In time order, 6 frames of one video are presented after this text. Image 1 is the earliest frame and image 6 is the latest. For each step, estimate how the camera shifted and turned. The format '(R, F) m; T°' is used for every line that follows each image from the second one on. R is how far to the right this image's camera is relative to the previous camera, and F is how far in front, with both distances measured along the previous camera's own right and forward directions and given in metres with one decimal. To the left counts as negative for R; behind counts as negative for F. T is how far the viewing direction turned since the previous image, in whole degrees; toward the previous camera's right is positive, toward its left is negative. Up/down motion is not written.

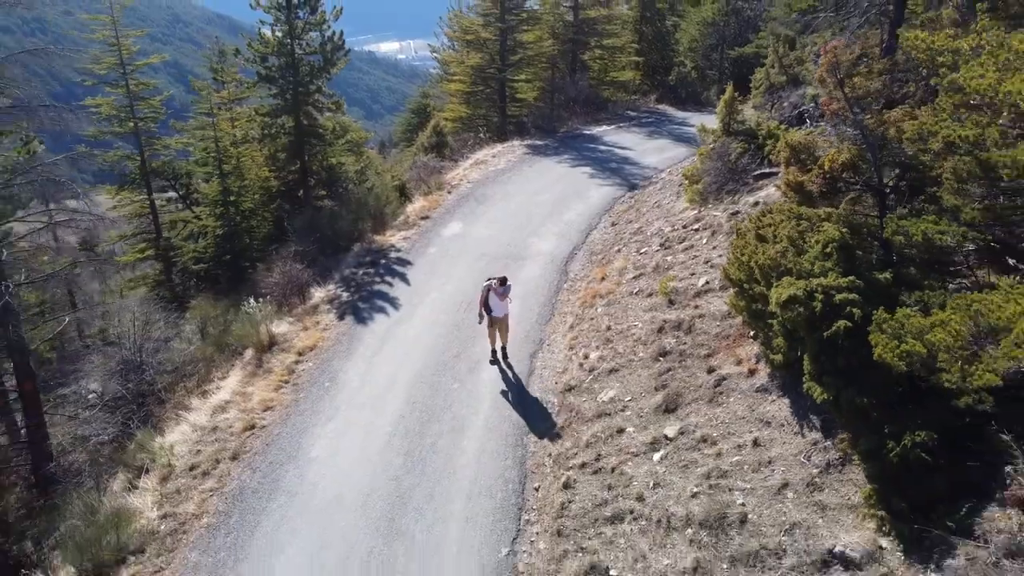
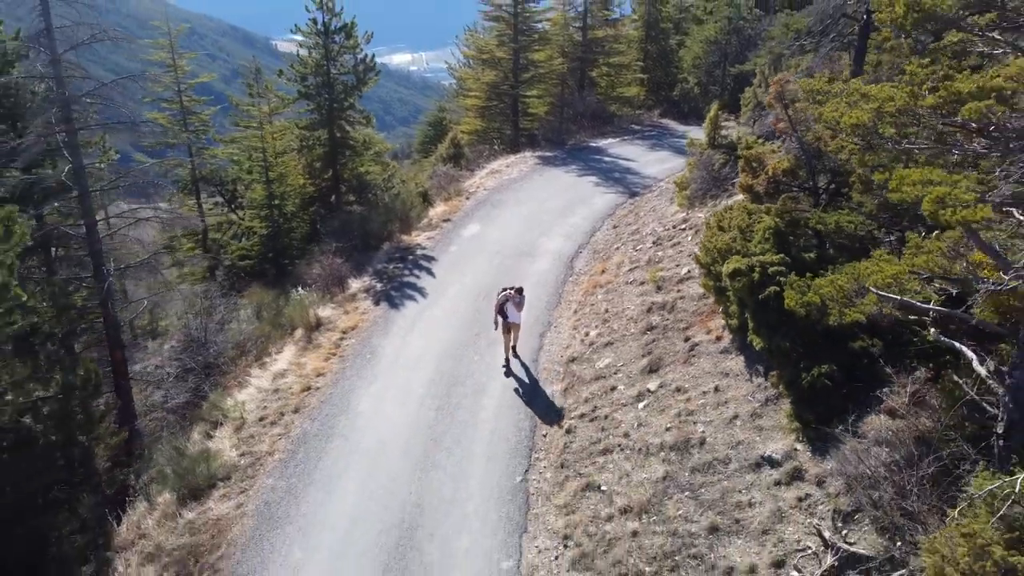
(0.0, -1.8) m; -1°
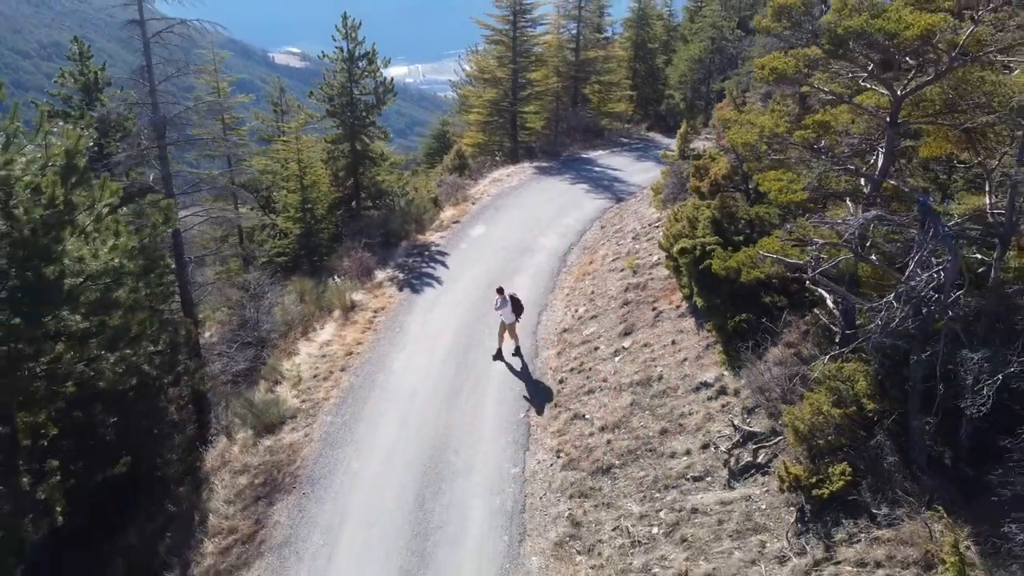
(-0.1, -2.6) m; 0°
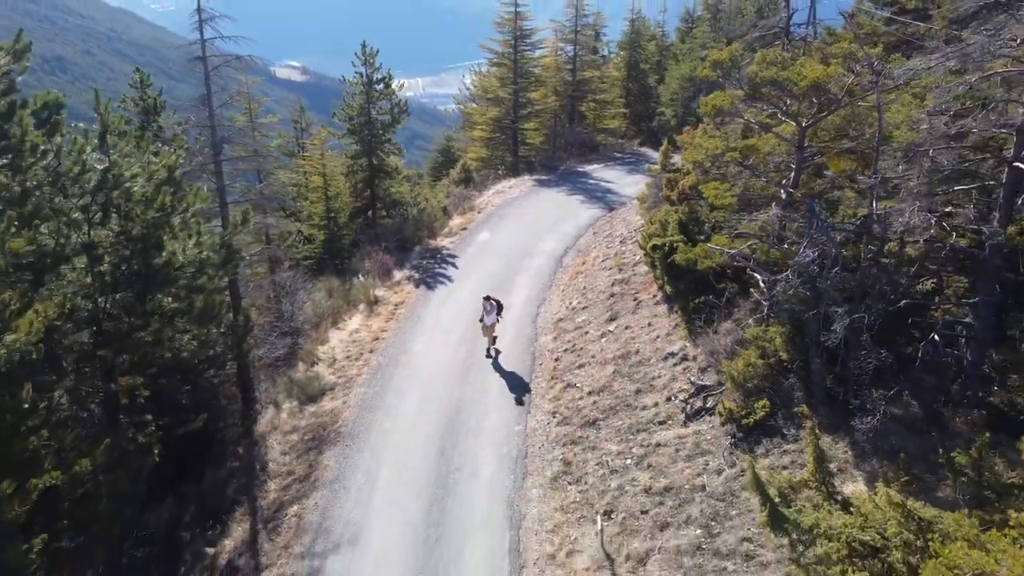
(-0.1, -2.3) m; 0°
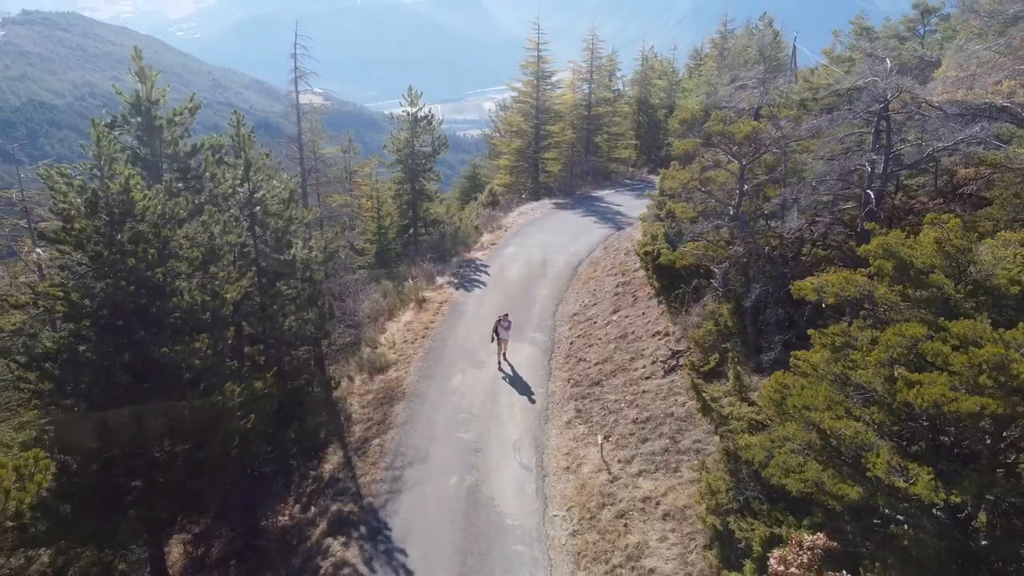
(-0.2, -3.9) m; -1°
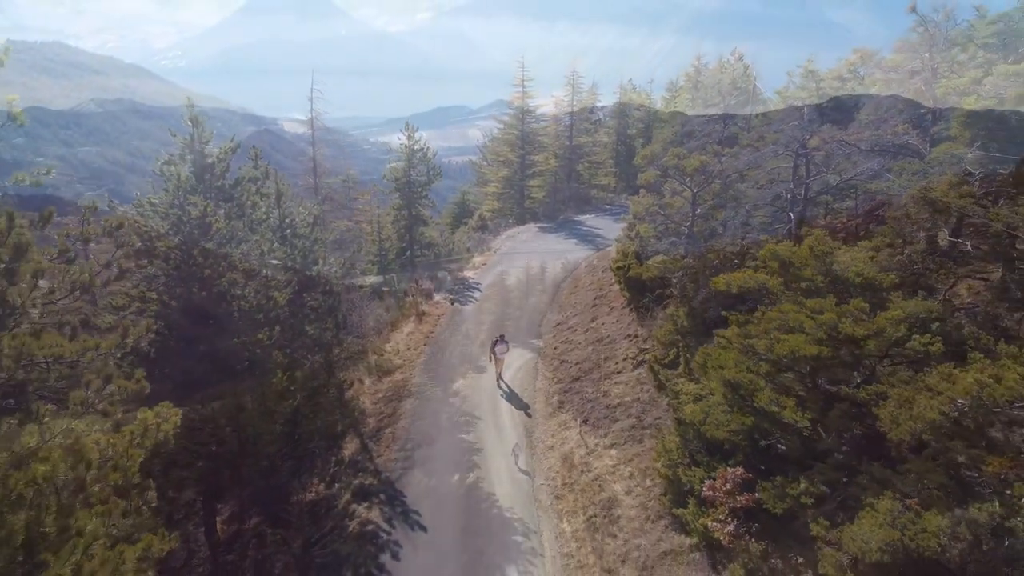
(-0.1, -2.6) m; +1°
